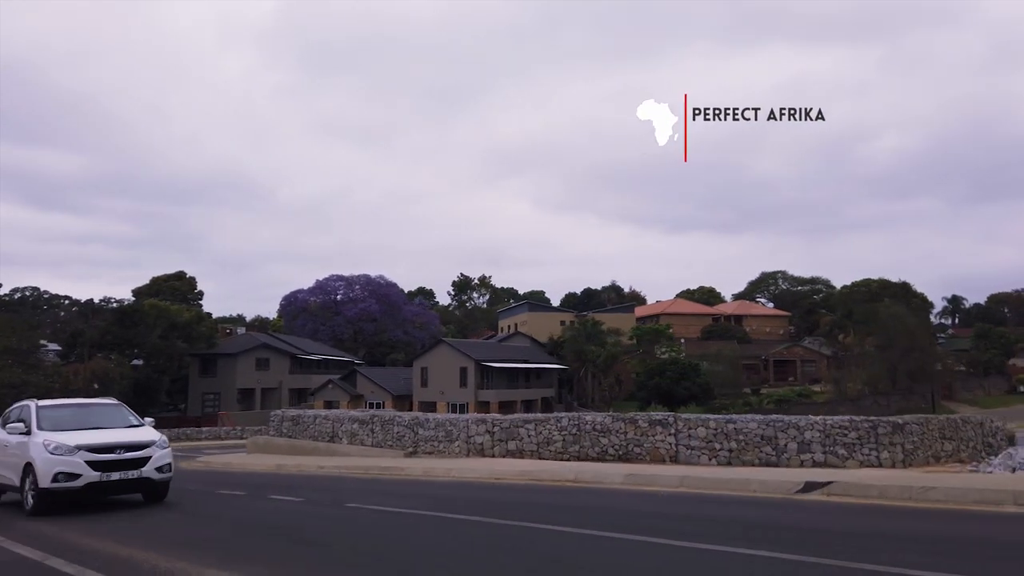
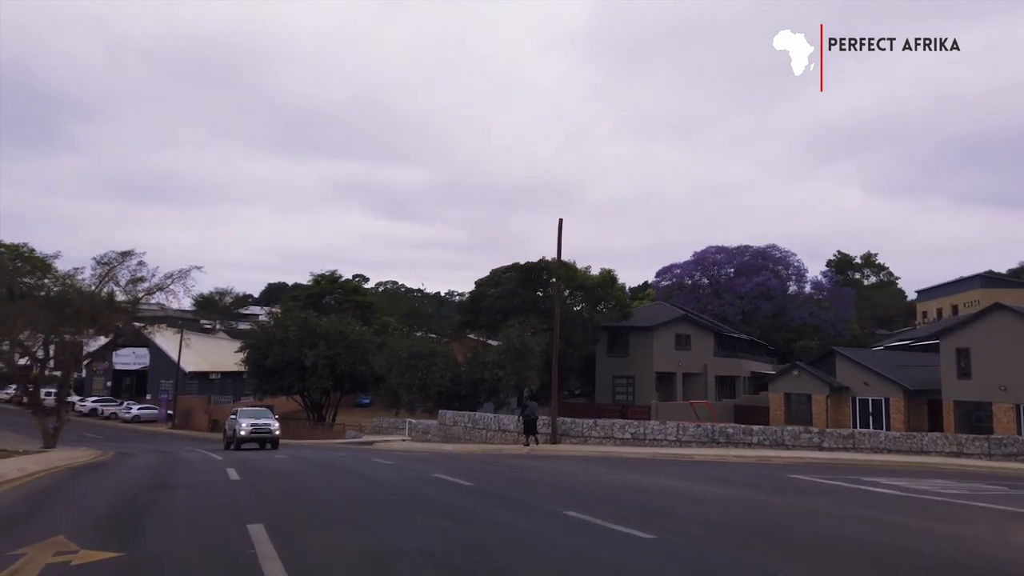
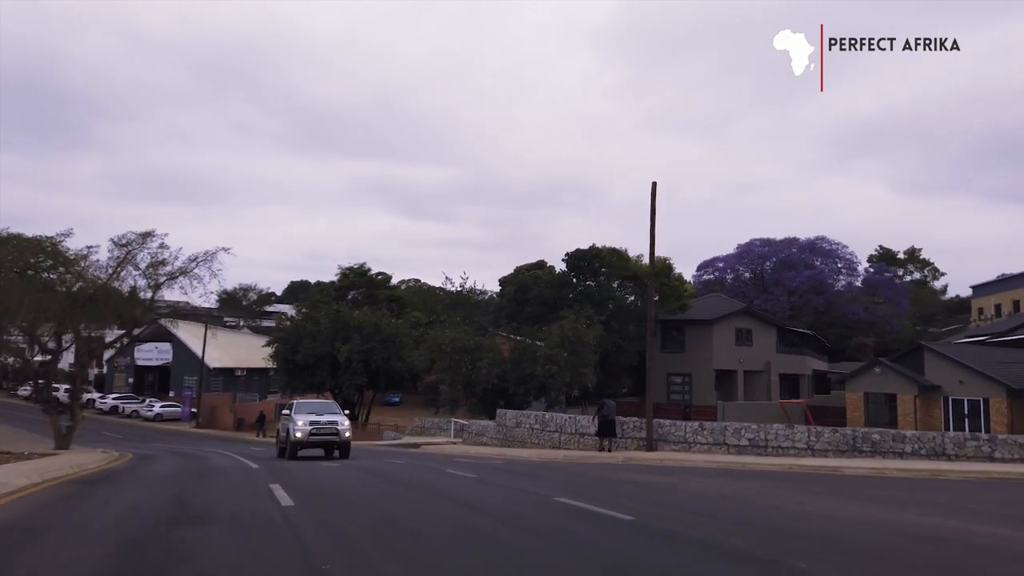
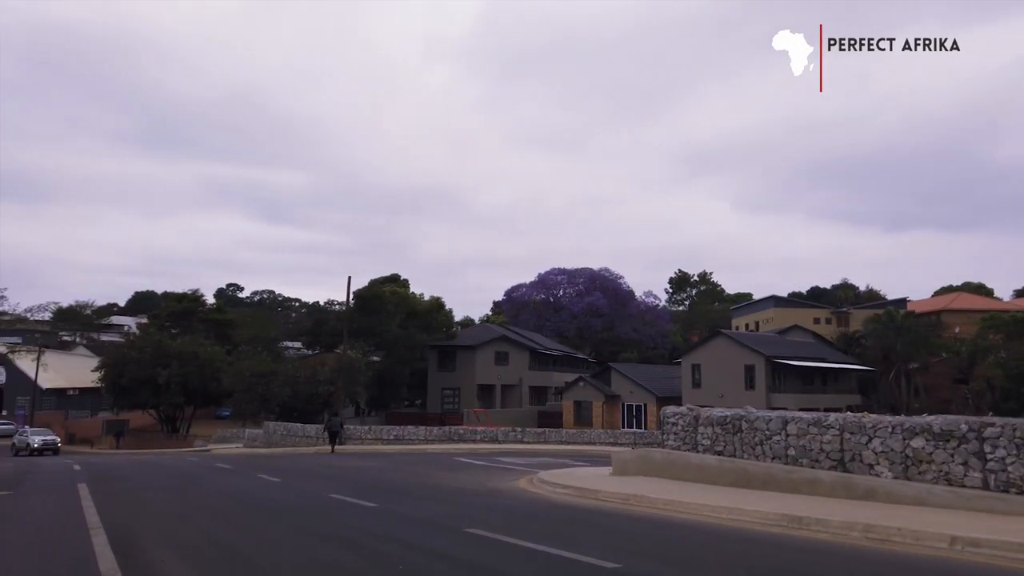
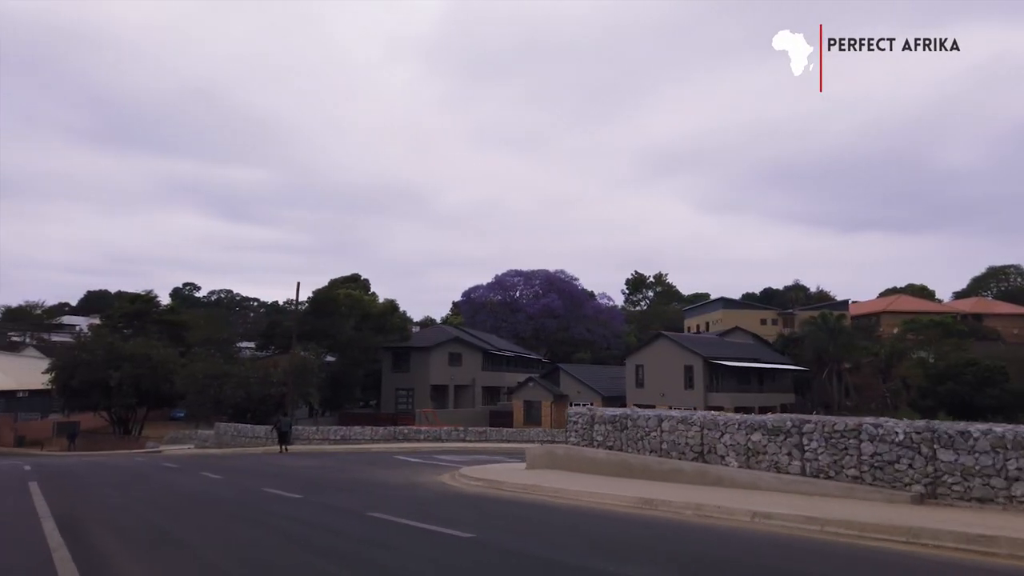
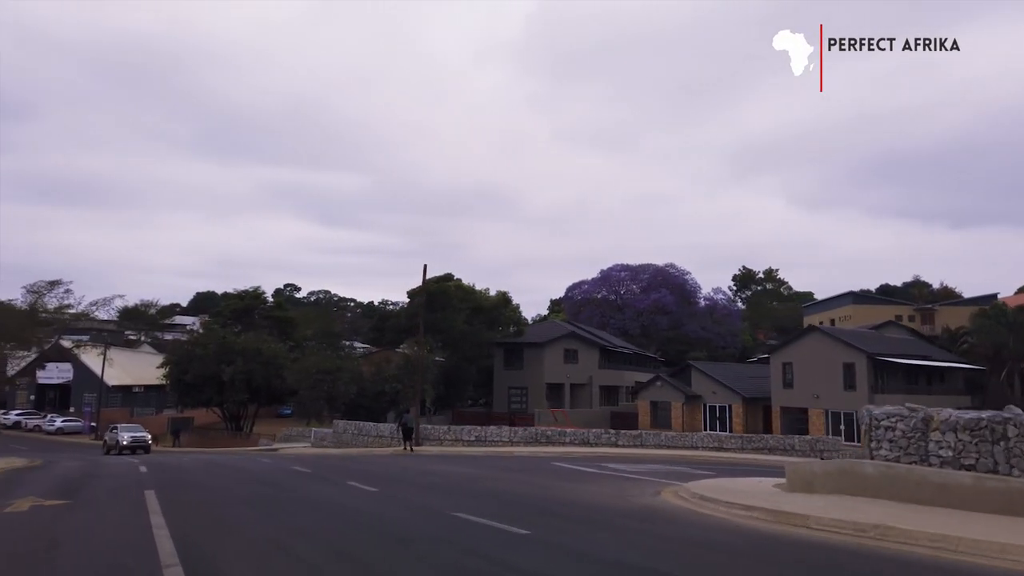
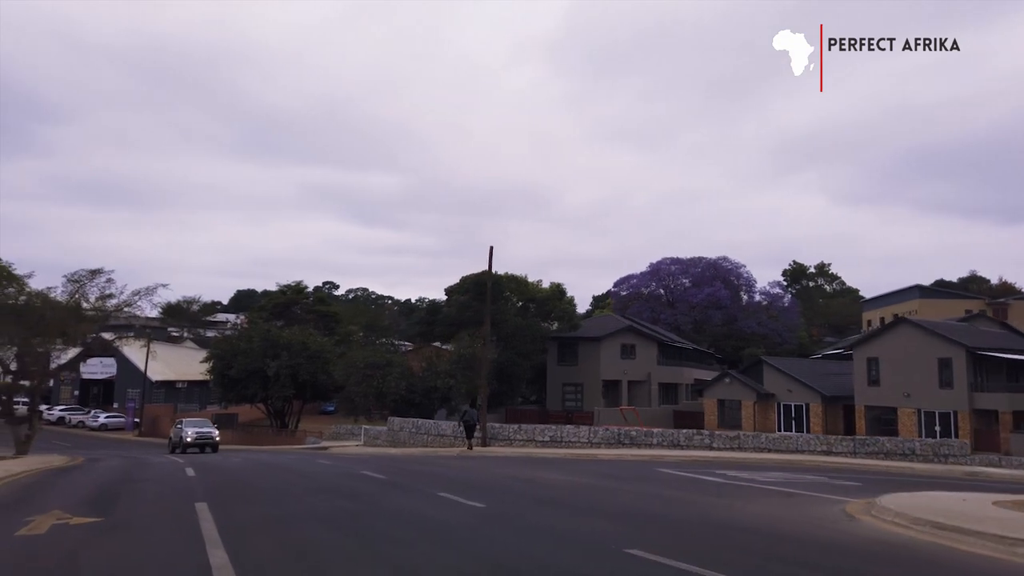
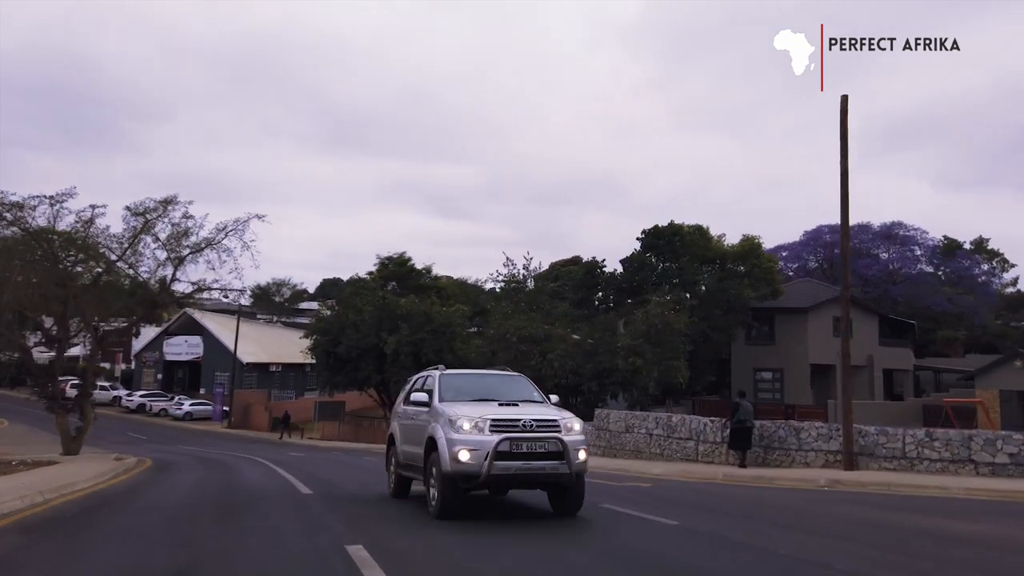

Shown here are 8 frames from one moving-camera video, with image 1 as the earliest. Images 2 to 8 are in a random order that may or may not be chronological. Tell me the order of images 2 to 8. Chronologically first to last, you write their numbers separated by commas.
5, 4, 6, 7, 2, 3, 8
